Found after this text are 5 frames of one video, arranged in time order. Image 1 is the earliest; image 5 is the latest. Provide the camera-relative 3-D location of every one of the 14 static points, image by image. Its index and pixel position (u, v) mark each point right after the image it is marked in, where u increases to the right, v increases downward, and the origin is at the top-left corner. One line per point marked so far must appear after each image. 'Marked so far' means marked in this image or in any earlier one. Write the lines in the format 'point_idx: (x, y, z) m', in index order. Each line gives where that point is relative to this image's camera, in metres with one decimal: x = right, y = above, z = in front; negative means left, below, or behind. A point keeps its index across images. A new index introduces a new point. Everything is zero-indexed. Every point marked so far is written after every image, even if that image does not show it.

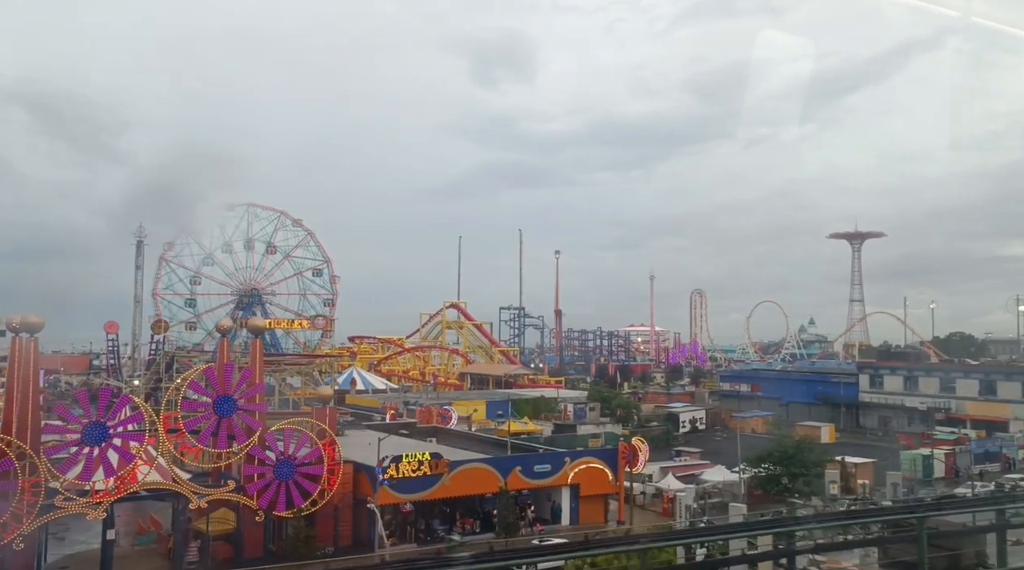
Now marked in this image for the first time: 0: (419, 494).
0: (-1.3, -2.9, +12.4) m
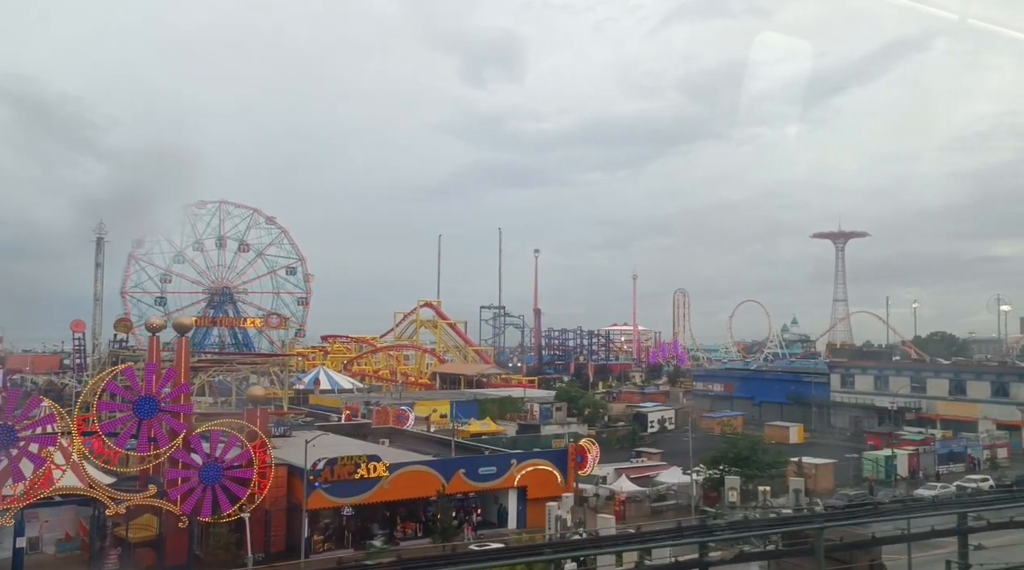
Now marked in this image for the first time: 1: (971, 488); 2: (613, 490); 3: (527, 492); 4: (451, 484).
0: (-2.1, -2.9, +12.1) m
1: (+9.0, -4.0, +17.3) m
2: (+1.7, -3.6, +15.5) m
3: (+0.2, -3.3, +13.8) m
4: (-0.9, -2.9, +13.0) m
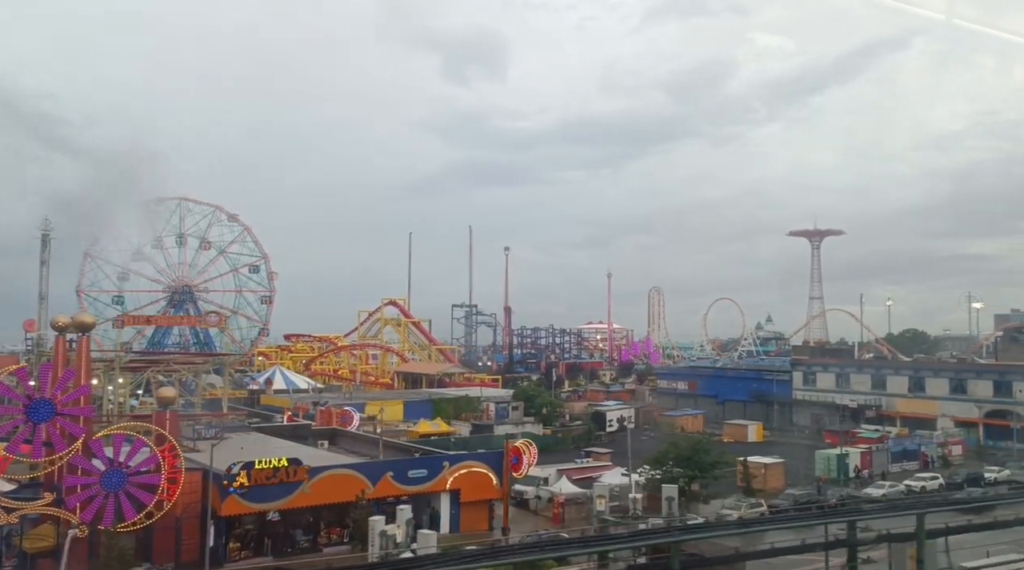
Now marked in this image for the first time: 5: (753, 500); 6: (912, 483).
0: (-3.1, -2.9, +11.6) m
1: (+7.9, -3.9, +17.1) m
2: (+0.7, -3.6, +15.1) m
3: (-0.8, -3.2, +13.4) m
4: (-1.9, -2.9, +12.6) m
5: (+4.2, -3.7, +15.3) m
6: (+8.1, -4.0, +17.8) m
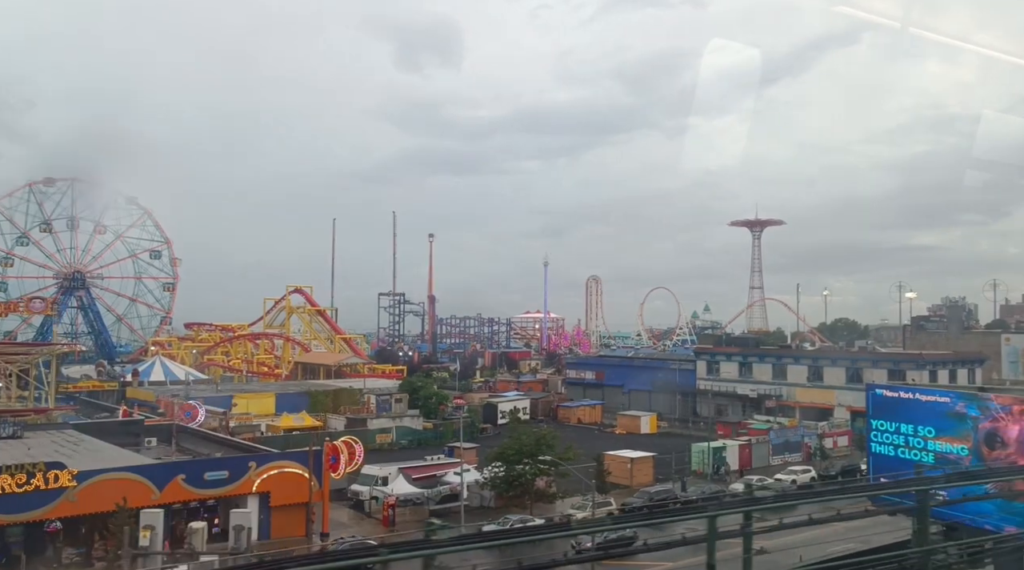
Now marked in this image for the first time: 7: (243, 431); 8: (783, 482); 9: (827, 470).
0: (-5.6, -2.6, +10.2) m
1: (+5.1, -3.7, +16.4) m
2: (-2.0, -3.3, +13.9) m
3: (-3.3, -3.0, +12.2) m
4: (-4.4, -2.7, +11.3) m
5: (+1.5, -3.5, +14.3) m
6: (+5.2, -3.7, +17.0) m
7: (-5.8, -3.1, +18.9) m
8: (+5.0, -3.7, +16.3) m
9: (+6.4, -3.8, +17.9) m
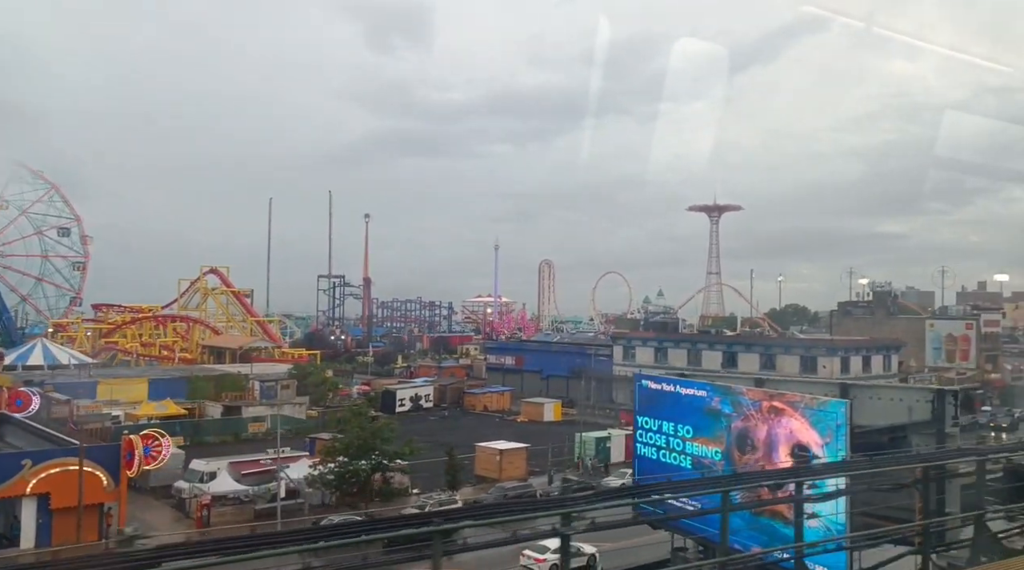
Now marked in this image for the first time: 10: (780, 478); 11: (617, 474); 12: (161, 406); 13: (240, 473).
0: (-7.8, -2.3, +8.7) m
1: (+2.7, -3.3, +15.3) m
2: (-4.4, -2.9, +12.6) m
3: (-5.6, -2.6, +10.7) m
4: (-6.7, -2.3, +9.8) m
5: (-0.9, -3.1, +13.1) m
6: (+2.7, -3.3, +15.9) m
7: (-8.3, -2.6, +17.4) m
8: (+2.6, -3.3, +15.3) m
9: (+3.9, -3.4, +16.9) m
10: (+1.4, -1.1, +4.8) m
11: (+1.8, -3.3, +15.2) m
12: (-7.8, -2.7, +19.8) m
13: (-4.0, -2.8, +13.2) m
